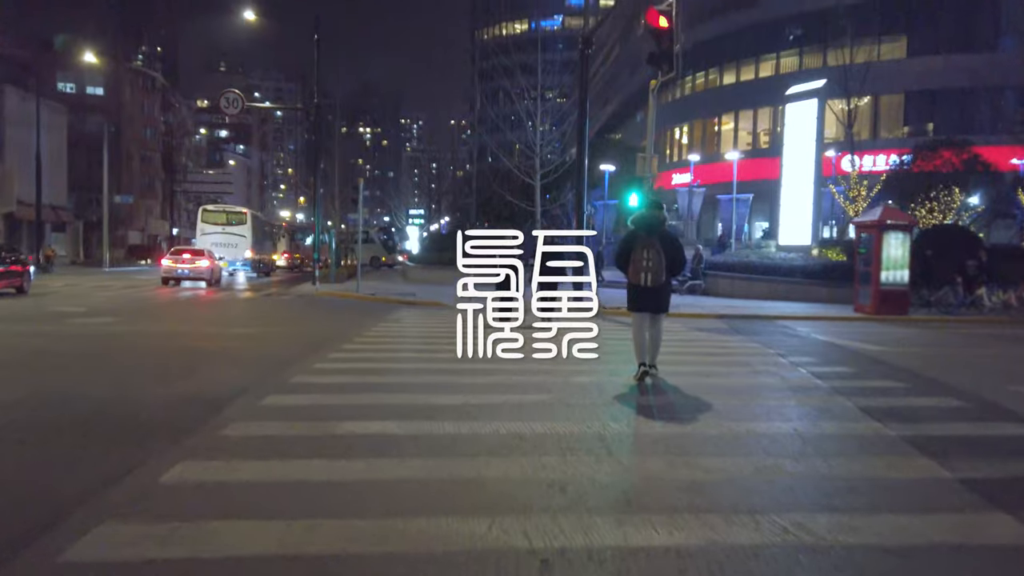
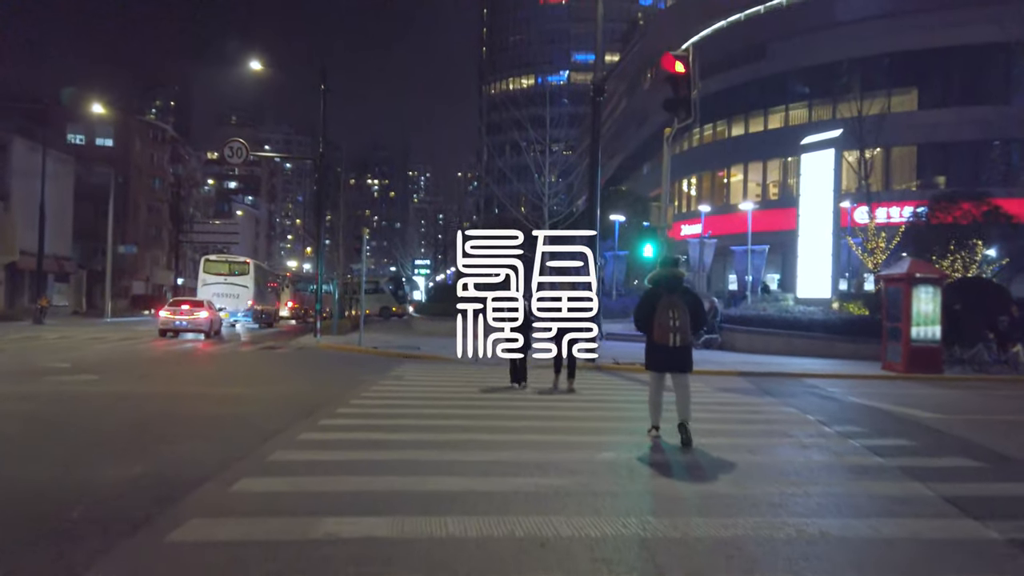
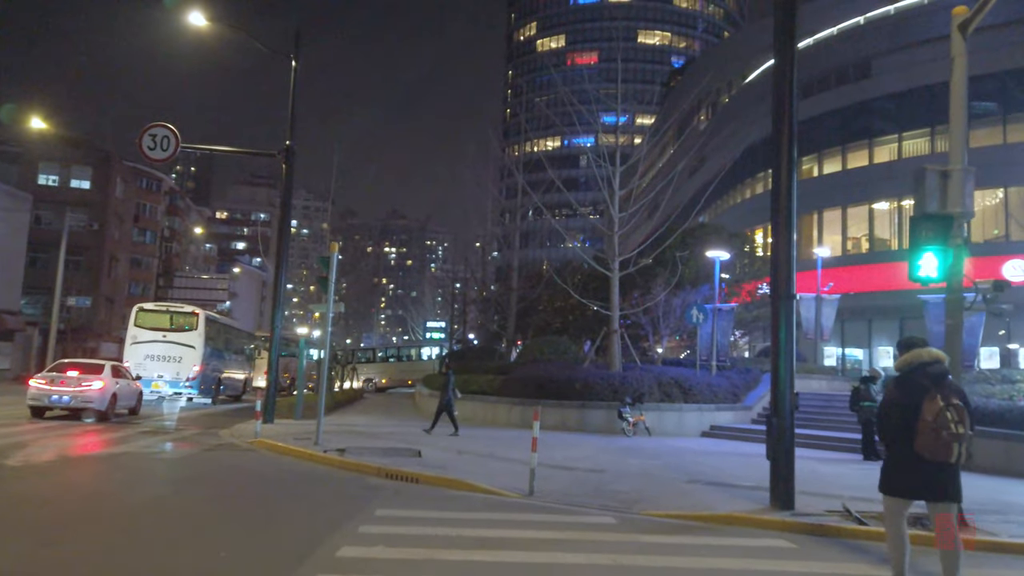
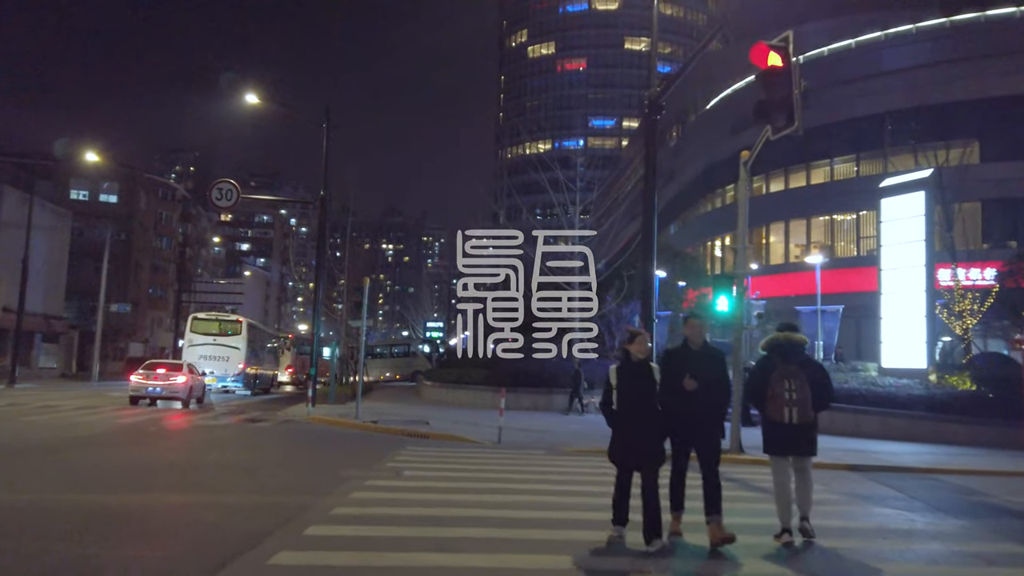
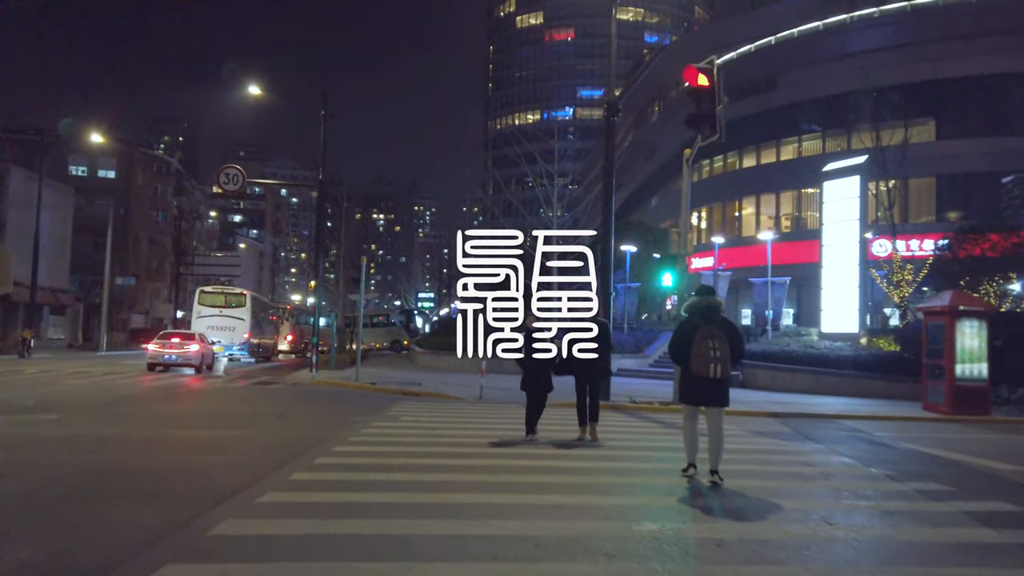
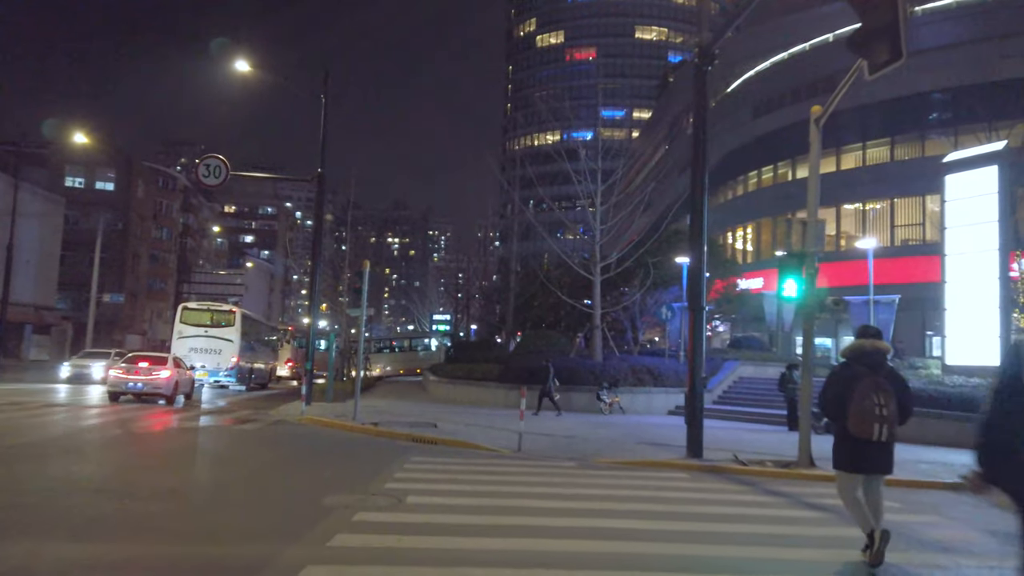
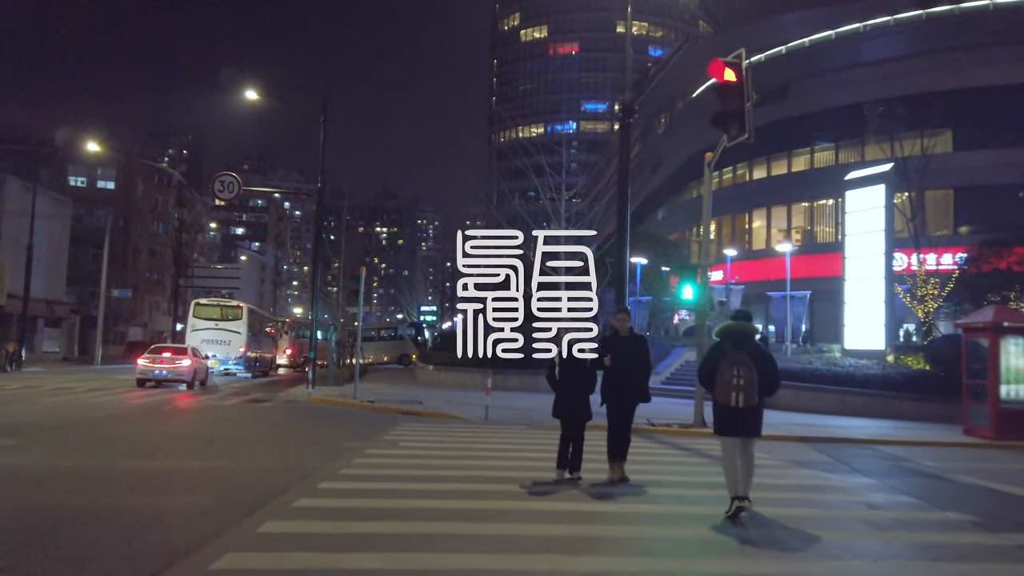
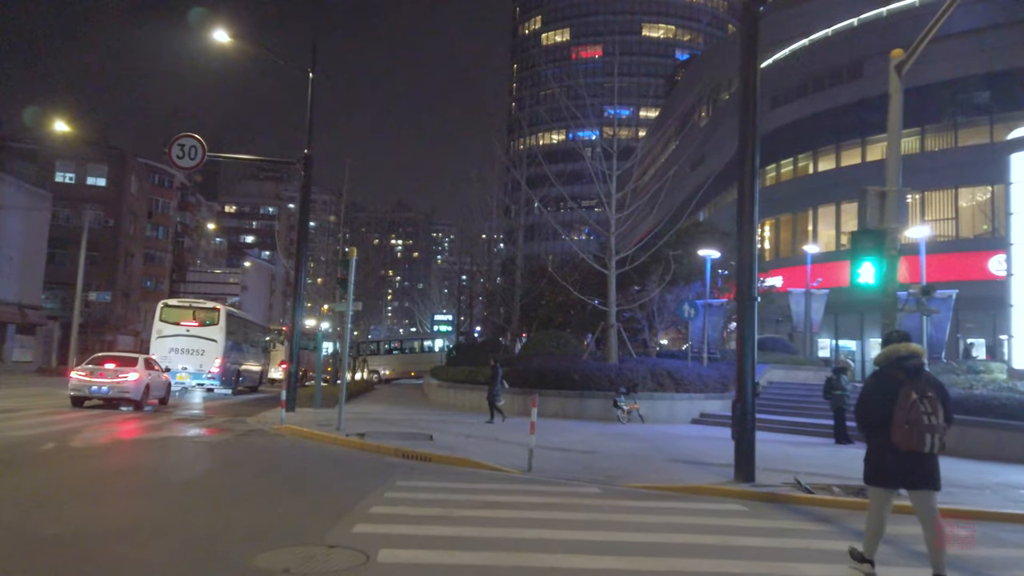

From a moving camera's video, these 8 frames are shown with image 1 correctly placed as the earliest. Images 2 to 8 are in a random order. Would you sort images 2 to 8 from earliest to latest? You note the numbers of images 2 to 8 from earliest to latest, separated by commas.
2, 5, 7, 4, 6, 8, 3
